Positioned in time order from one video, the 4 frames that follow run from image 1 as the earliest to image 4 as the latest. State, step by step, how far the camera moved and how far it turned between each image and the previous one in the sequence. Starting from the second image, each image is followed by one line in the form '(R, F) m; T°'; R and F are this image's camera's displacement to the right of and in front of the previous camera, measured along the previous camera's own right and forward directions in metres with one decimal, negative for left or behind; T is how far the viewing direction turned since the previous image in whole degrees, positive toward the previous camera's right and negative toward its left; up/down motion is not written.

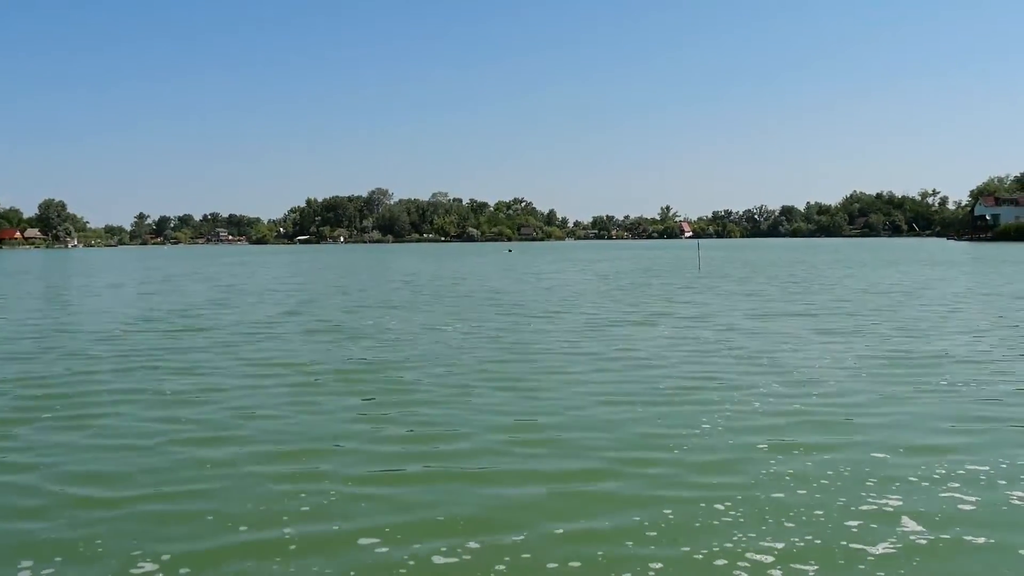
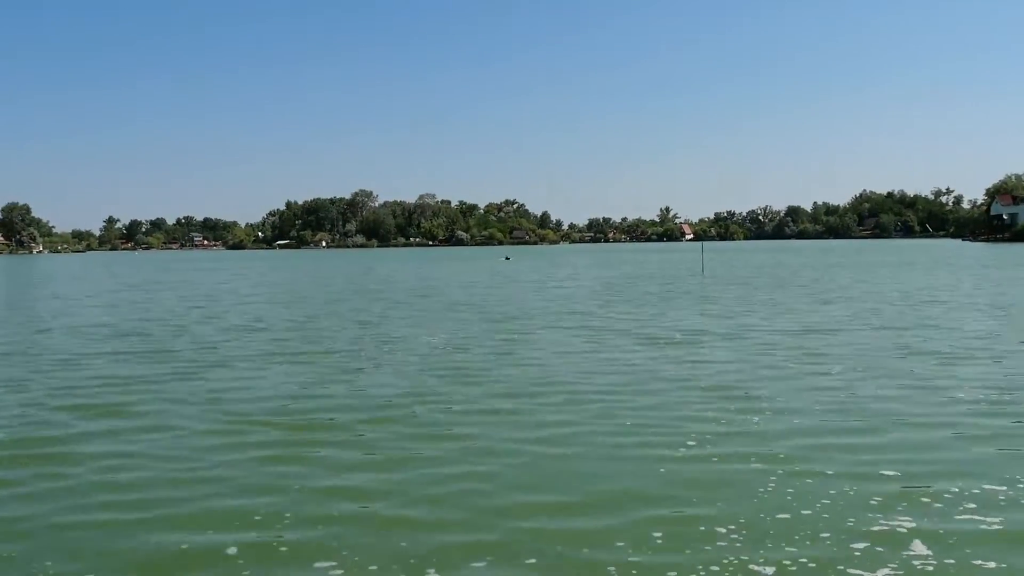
(-0.2, +2.0) m; +1°
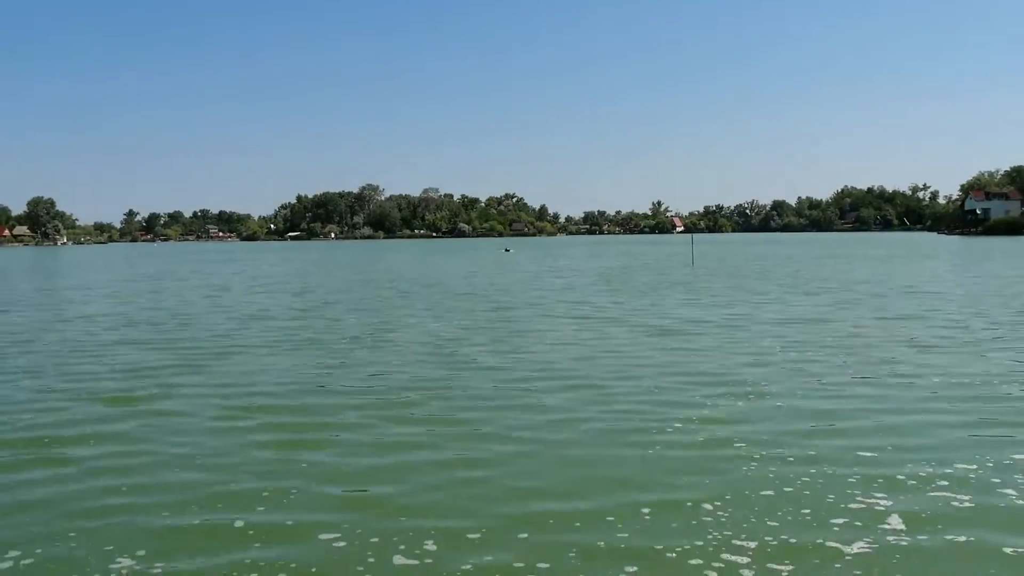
(0.0, -1.9) m; 0°
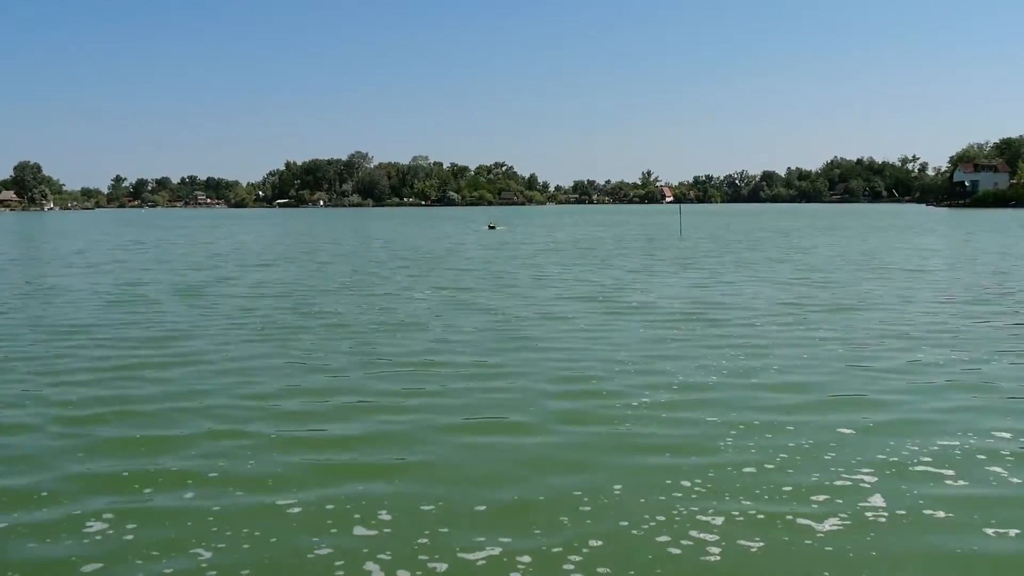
(+0.2, -0.1) m; 0°
